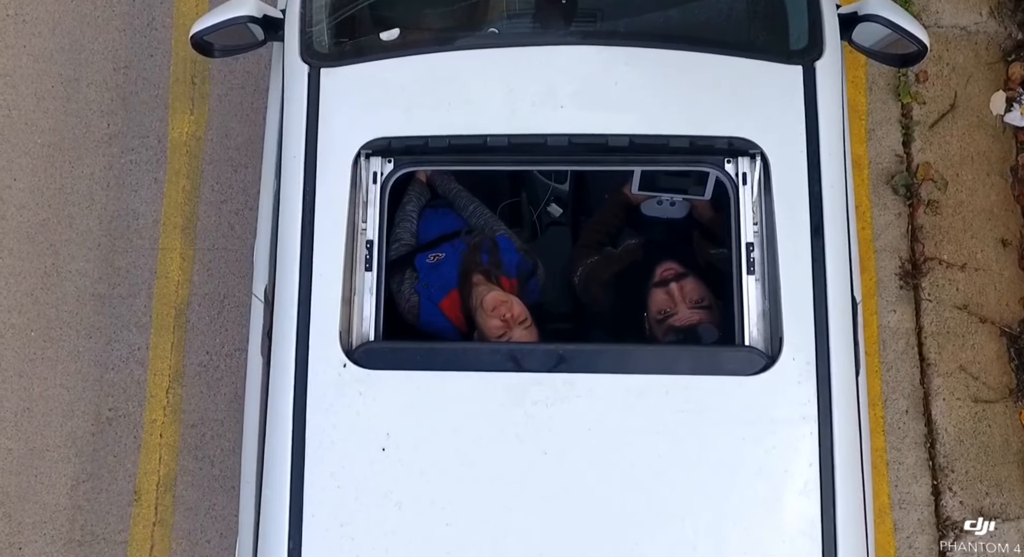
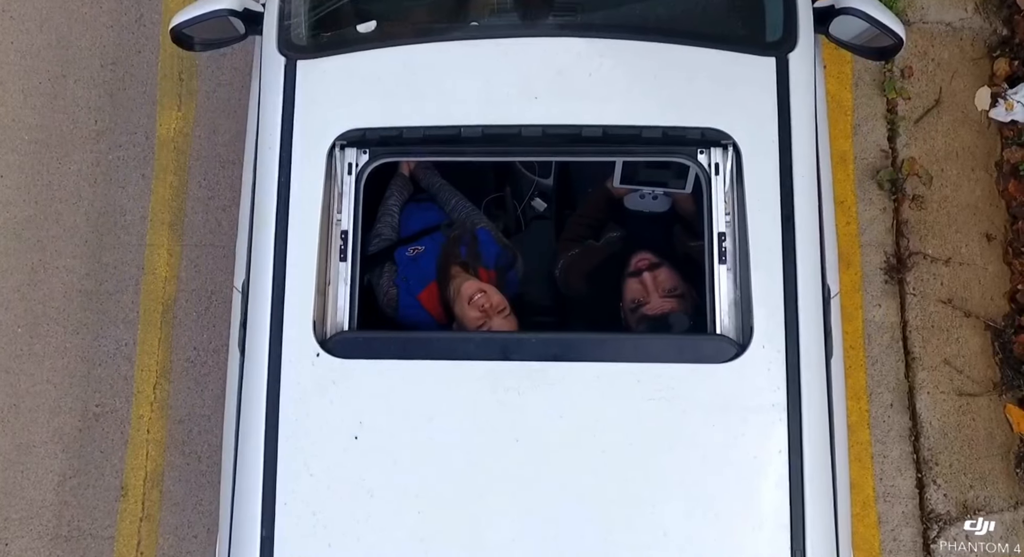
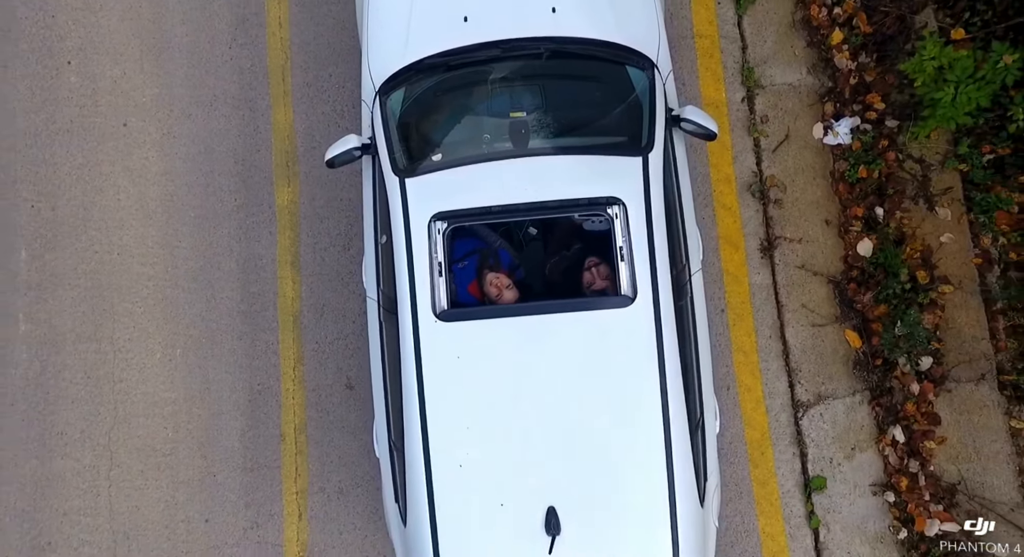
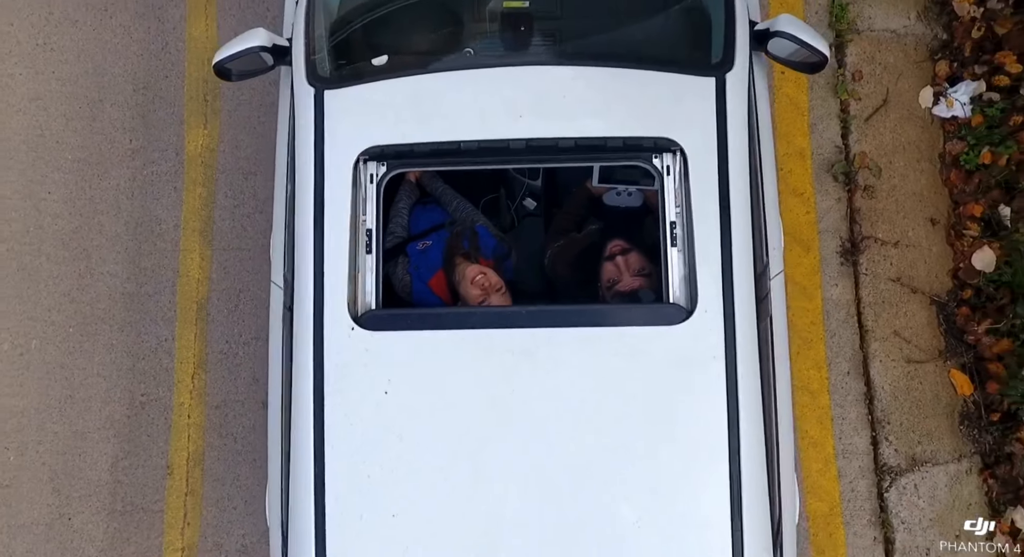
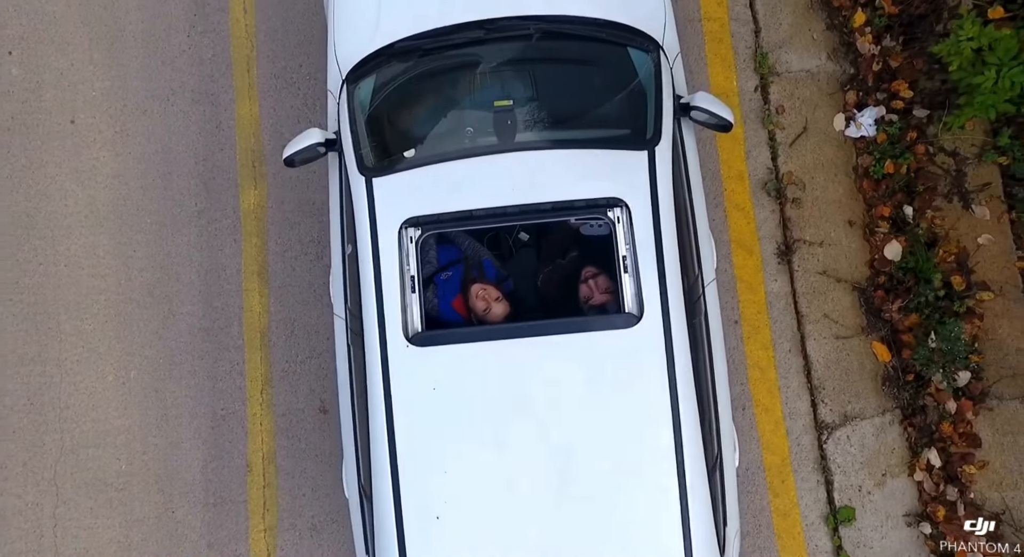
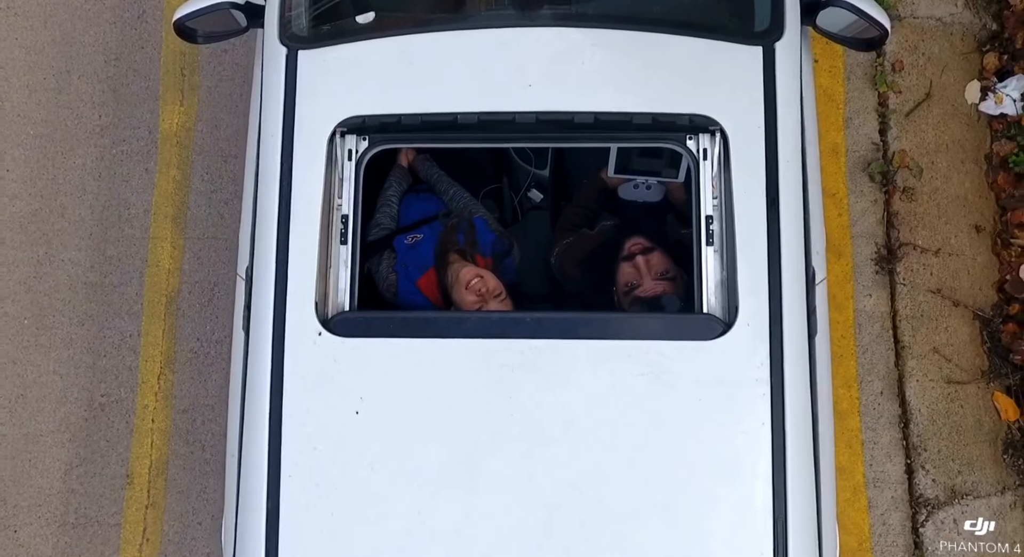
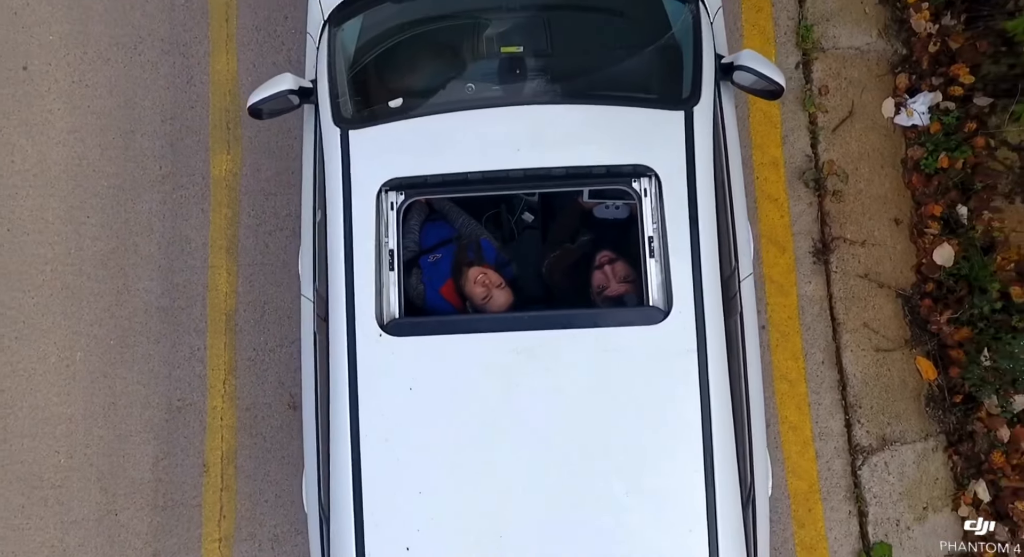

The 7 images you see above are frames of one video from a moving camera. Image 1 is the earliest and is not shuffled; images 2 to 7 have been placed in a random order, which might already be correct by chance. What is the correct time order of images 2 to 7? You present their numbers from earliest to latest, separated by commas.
2, 6, 4, 7, 5, 3
